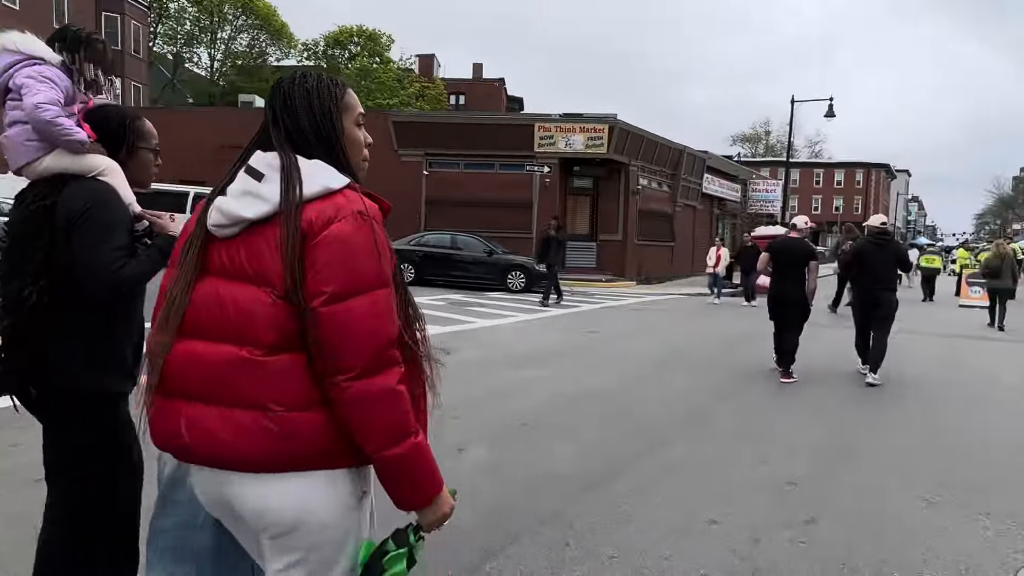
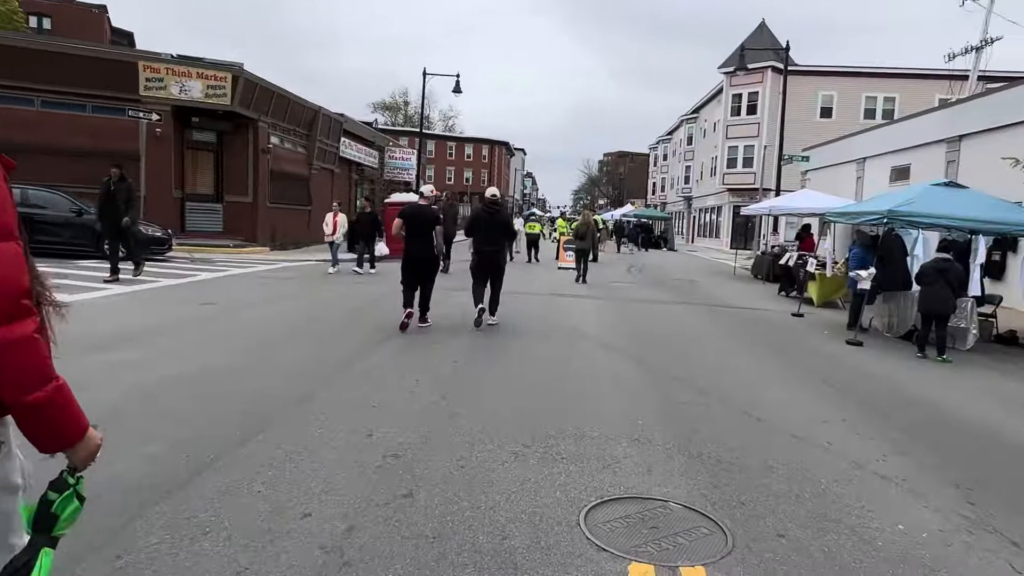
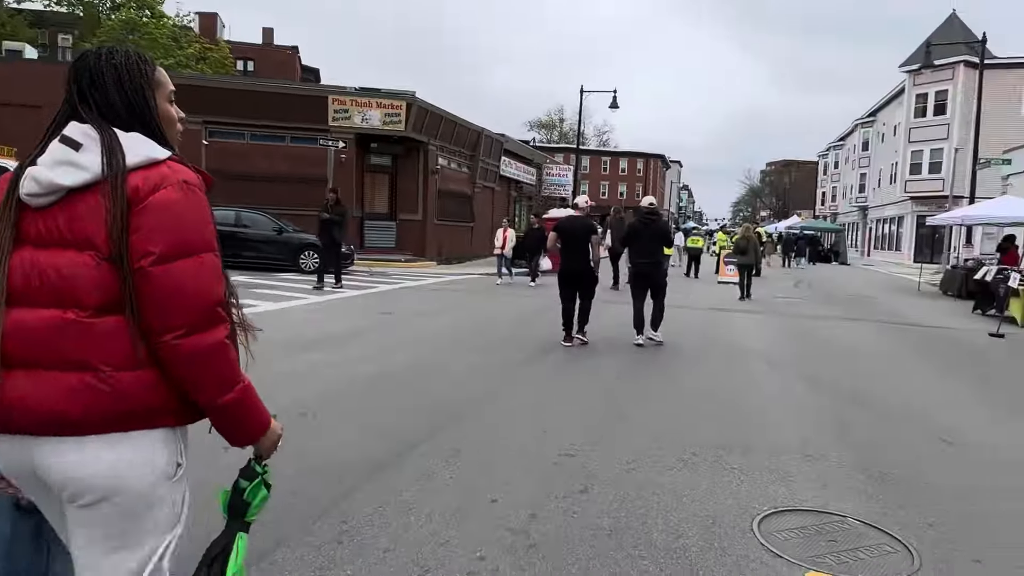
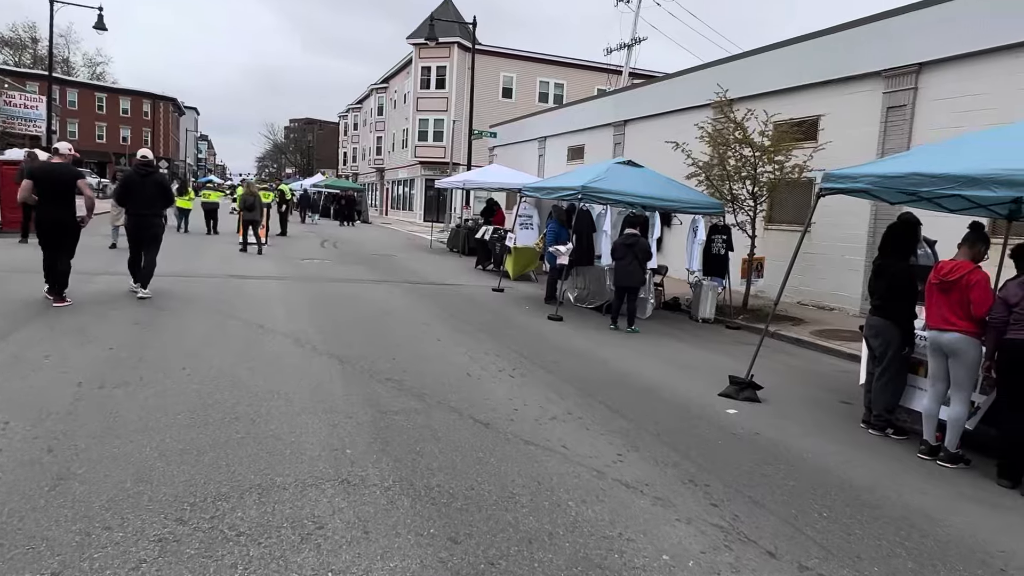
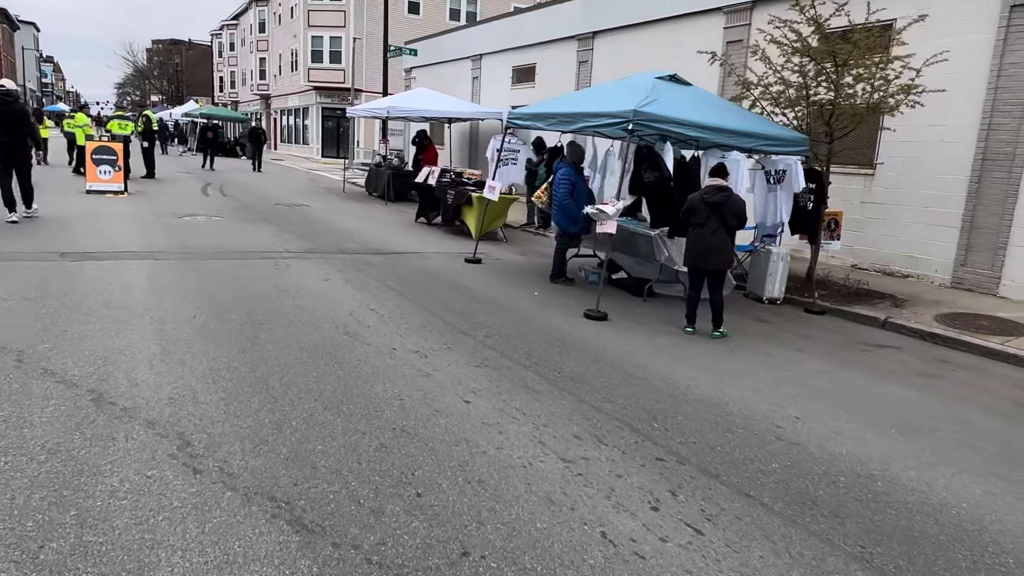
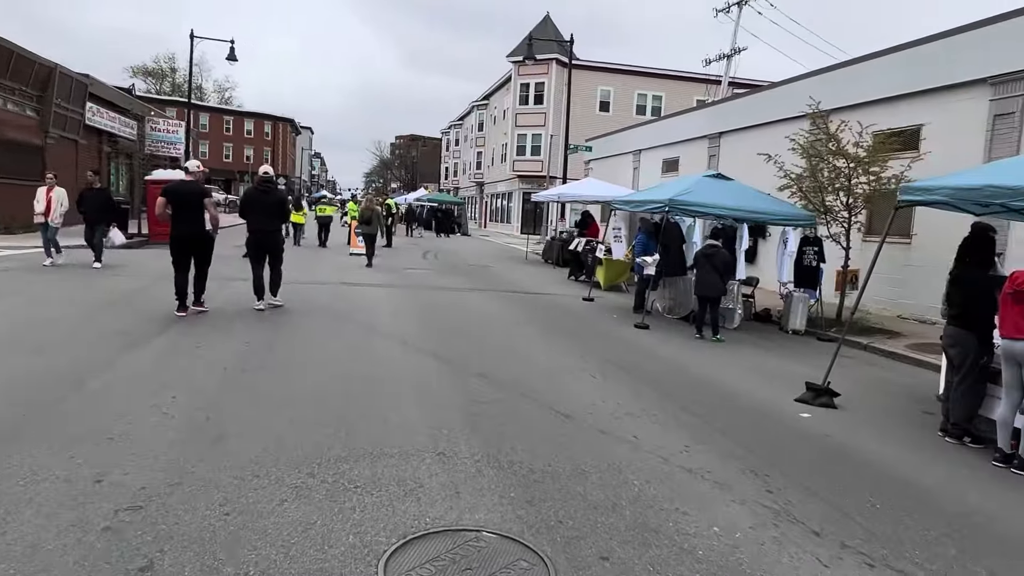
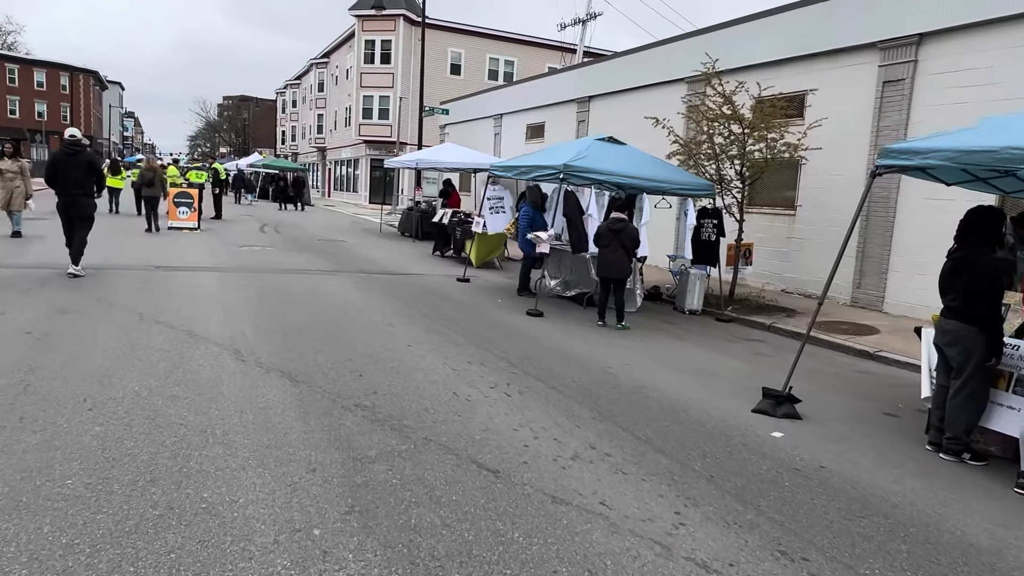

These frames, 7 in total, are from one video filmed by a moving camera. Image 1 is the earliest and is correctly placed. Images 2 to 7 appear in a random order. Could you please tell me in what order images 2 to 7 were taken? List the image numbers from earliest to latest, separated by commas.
3, 2, 6, 4, 7, 5
